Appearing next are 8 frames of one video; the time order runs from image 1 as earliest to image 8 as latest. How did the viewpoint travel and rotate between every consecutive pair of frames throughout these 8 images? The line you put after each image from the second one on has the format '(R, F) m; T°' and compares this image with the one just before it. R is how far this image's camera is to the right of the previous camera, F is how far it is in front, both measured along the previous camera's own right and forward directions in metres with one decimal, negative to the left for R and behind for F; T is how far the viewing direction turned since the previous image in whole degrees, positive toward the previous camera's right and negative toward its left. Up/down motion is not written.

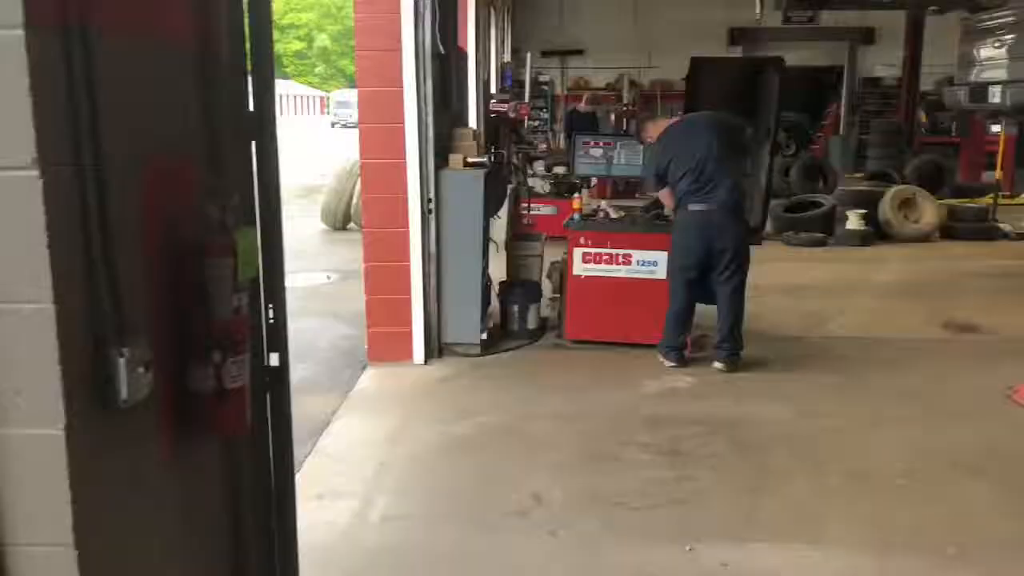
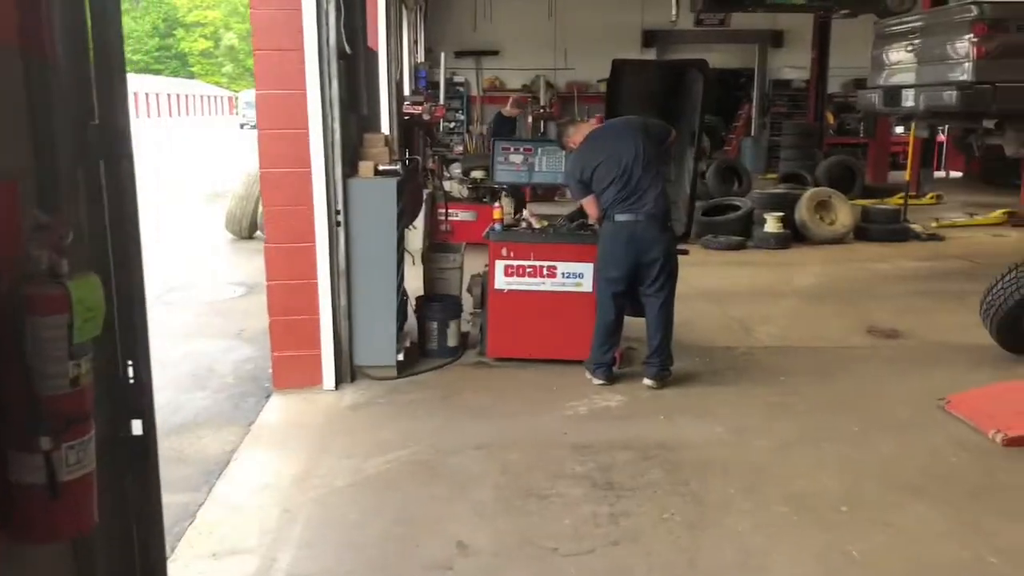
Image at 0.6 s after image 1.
(0.0, +0.3) m; +5°
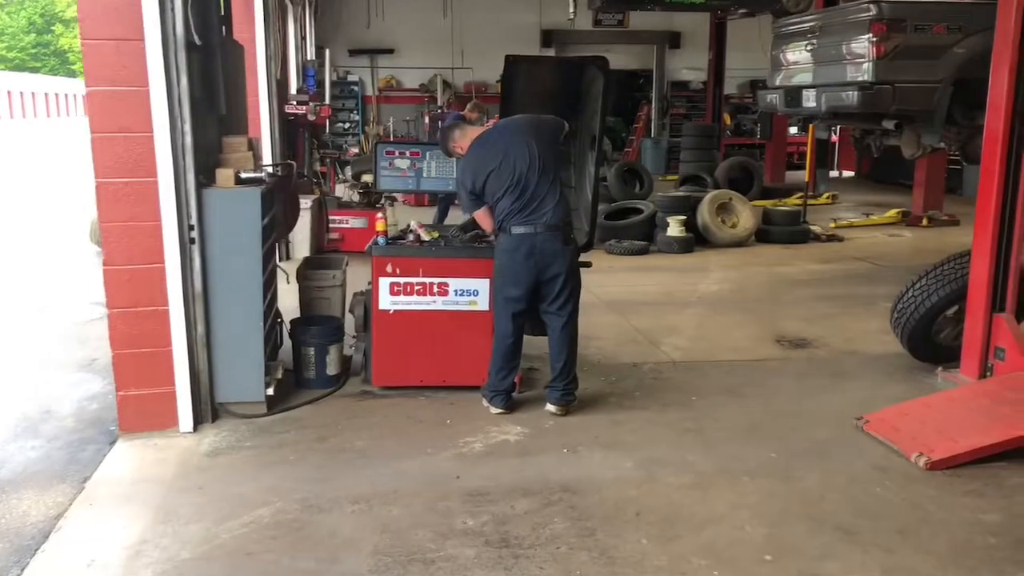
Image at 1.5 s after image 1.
(+0.1, +0.4) m; +6°
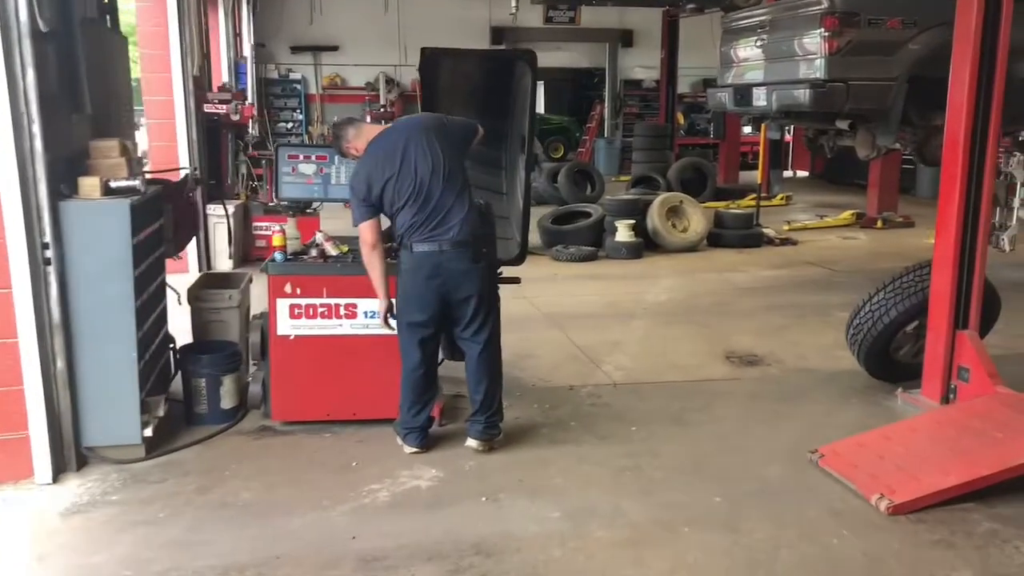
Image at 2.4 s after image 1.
(+0.2, +0.4) m; +3°
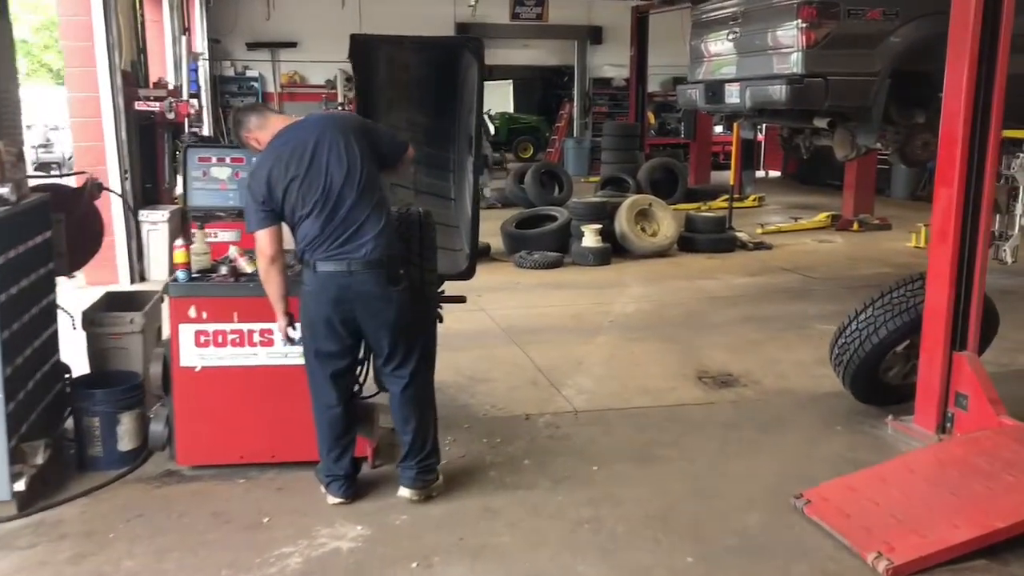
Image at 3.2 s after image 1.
(+0.1, +0.5) m; +2°
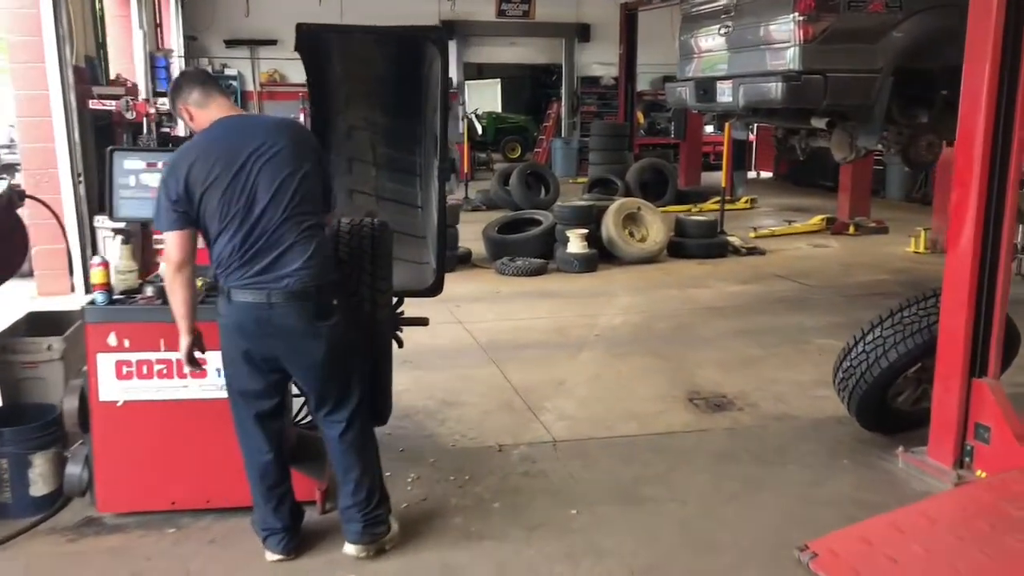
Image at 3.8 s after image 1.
(+0.1, +0.4) m; +1°
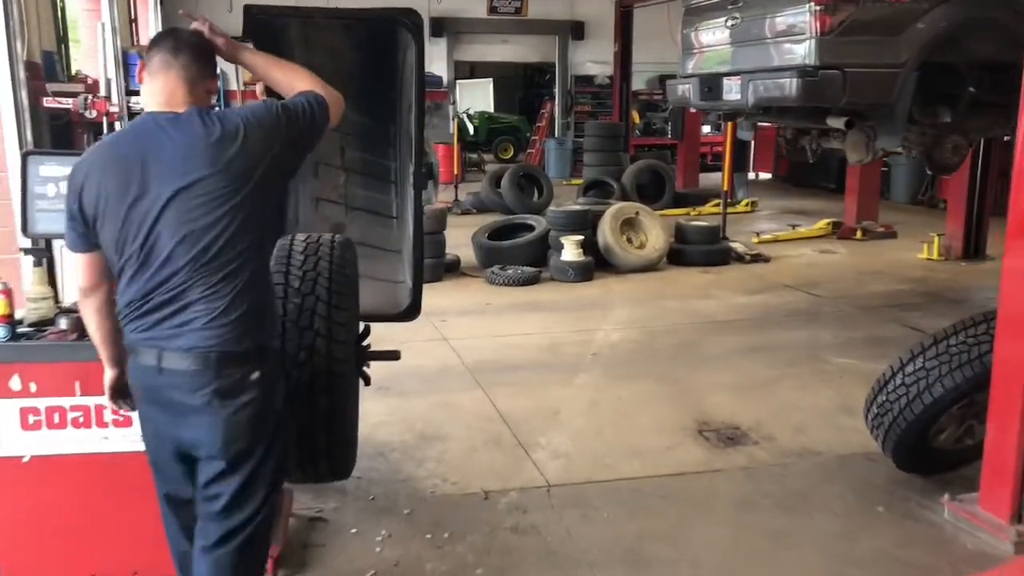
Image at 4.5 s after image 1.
(0.0, +0.4) m; 0°
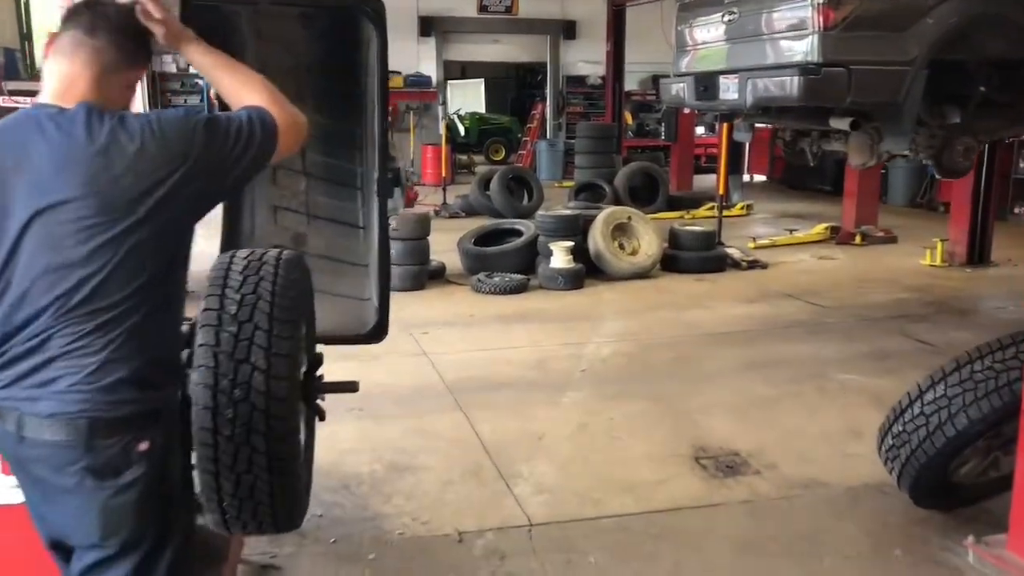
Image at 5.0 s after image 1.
(+0.1, +0.3) m; 0°
